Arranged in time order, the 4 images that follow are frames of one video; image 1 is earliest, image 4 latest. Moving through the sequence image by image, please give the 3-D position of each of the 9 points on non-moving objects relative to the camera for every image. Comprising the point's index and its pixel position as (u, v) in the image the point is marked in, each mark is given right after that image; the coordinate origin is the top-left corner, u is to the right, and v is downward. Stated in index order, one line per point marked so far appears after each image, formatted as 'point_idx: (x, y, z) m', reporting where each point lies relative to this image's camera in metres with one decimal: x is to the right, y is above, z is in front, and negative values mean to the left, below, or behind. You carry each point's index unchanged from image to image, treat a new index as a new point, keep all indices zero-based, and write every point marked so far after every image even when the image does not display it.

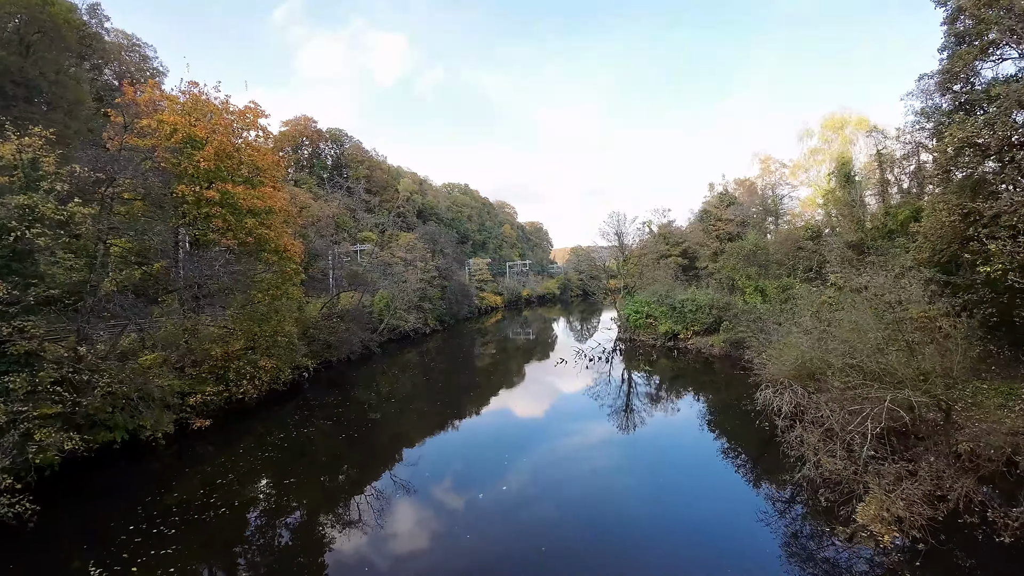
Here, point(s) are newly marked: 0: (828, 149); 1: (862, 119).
0: (+10.5, +4.6, +18.5) m
1: (+11.2, +5.4, +17.9) m
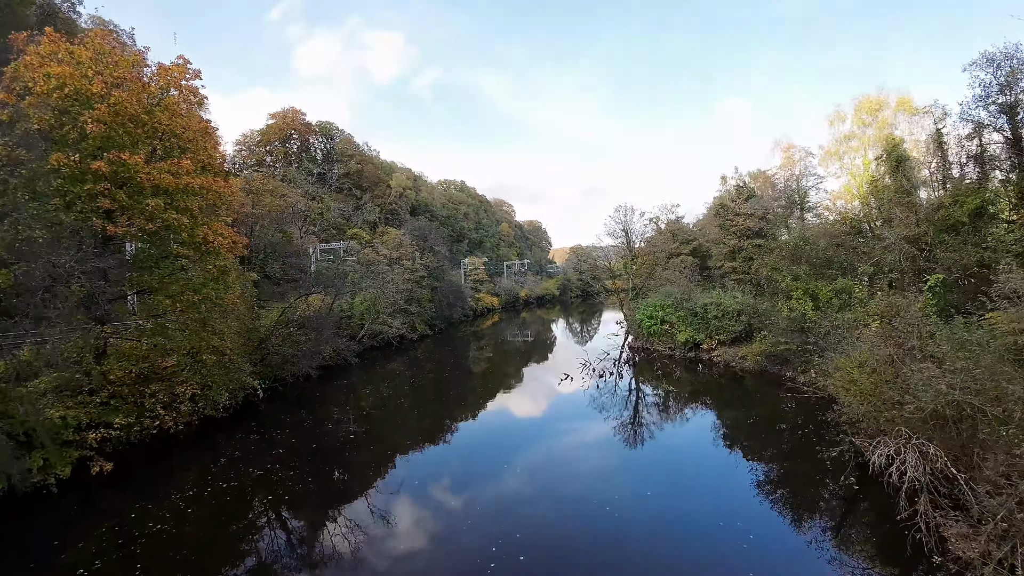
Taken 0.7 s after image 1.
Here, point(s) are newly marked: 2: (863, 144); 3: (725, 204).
0: (+10.4, +4.5, +16.5) m
1: (+11.0, +5.3, +15.8) m
2: (+10.2, +4.2, +16.3) m
3: (+7.4, +2.9, +19.3) m
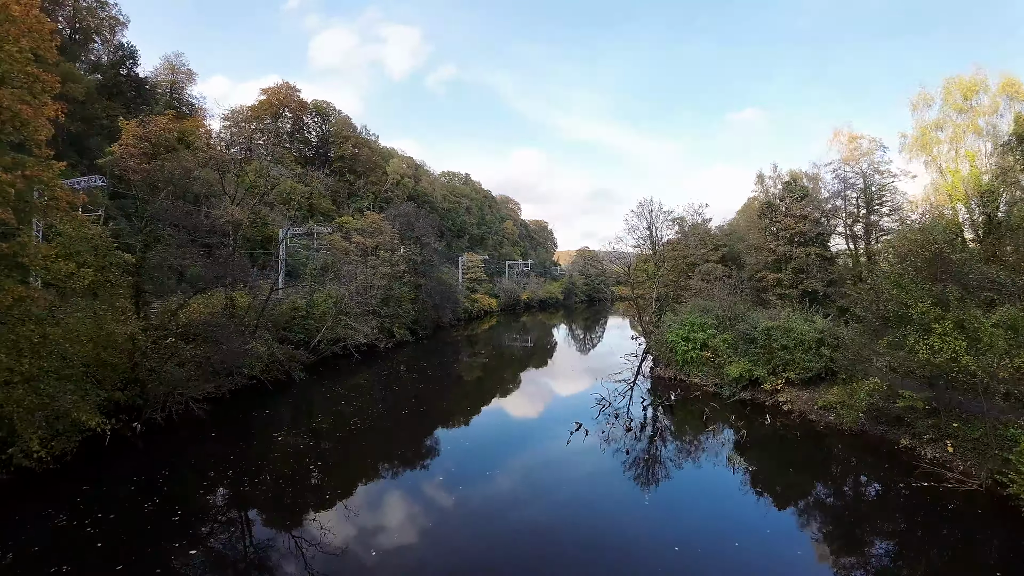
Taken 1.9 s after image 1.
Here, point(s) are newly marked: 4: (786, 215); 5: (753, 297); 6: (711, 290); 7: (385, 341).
0: (+10.5, +3.9, +13.2) m
1: (+11.2, +4.7, +12.6) m
2: (+10.4, +3.6, +13.1) m
3: (+7.5, +2.5, +16.0) m
4: (+7.5, +2.0, +15.3) m
5: (+6.8, -0.3, +15.8) m
6: (+5.7, -0.2, +16.0) m
7: (-4.2, -1.8, +18.7) m
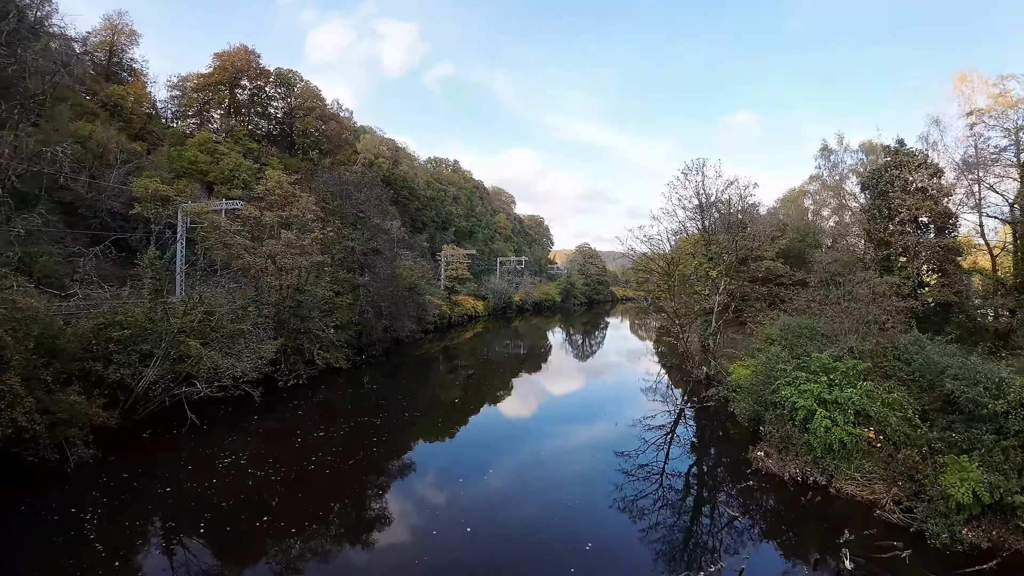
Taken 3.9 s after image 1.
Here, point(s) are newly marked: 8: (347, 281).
0: (+10.3, +3.7, +8.6) m
1: (+11.0, +4.4, +7.9) m
2: (+10.1, +3.4, +8.4) m
3: (+7.2, +2.3, +11.3) m
4: (+7.2, +1.8, +10.6) m
5: (+6.5, -0.5, +11.1) m
6: (+5.4, -0.3, +11.3) m
7: (-4.6, -1.8, +13.9) m
8: (-4.0, +0.2, +15.8) m
